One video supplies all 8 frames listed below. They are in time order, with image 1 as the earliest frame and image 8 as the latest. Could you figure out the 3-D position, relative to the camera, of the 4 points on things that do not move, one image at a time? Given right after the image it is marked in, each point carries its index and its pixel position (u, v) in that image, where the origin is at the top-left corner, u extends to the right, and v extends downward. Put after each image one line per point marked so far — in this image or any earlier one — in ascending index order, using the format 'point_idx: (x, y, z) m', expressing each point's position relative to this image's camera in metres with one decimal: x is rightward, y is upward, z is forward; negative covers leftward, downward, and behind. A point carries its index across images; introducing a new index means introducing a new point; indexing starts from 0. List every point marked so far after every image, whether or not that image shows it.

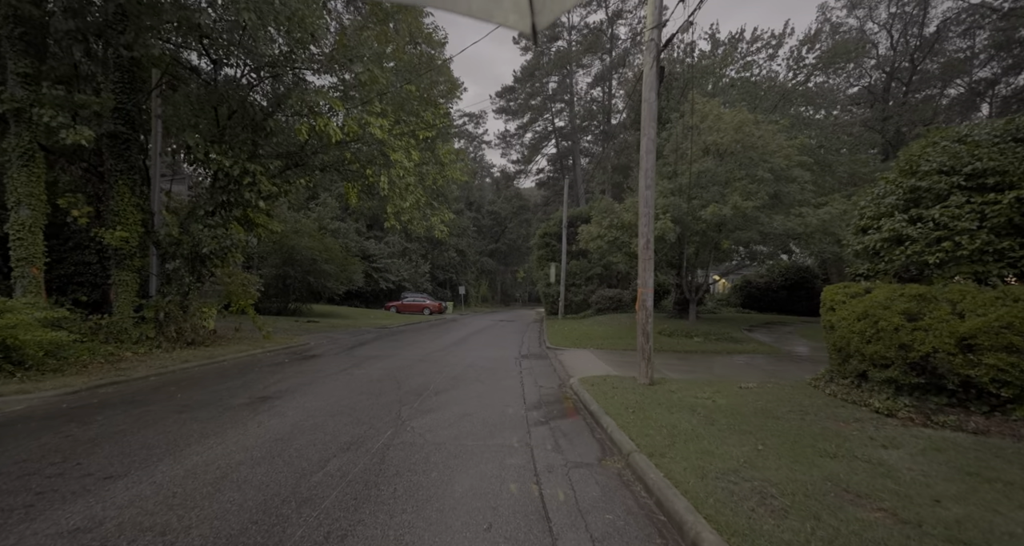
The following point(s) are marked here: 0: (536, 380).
0: (+0.5, -2.1, +9.5) m
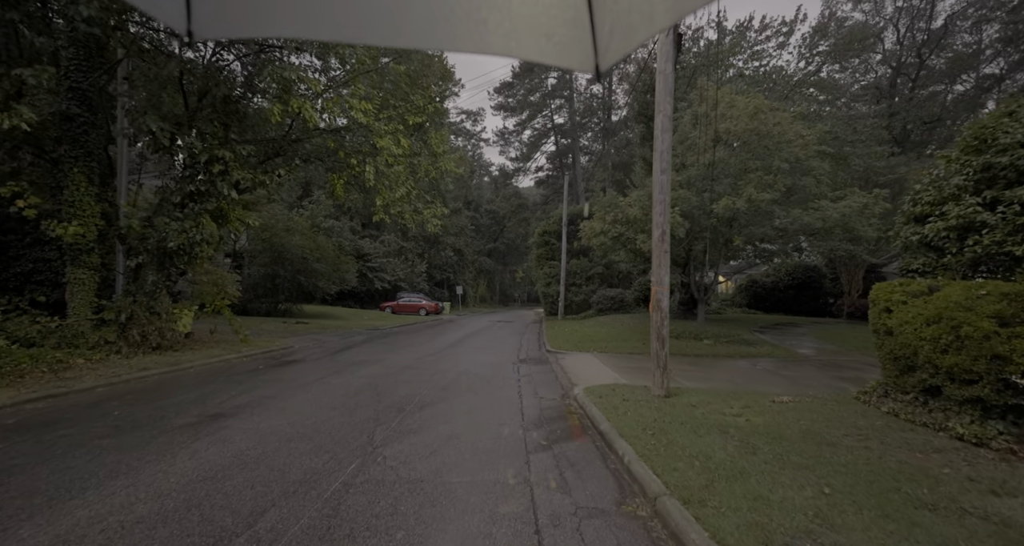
0: (+0.4, -2.1, +8.6) m
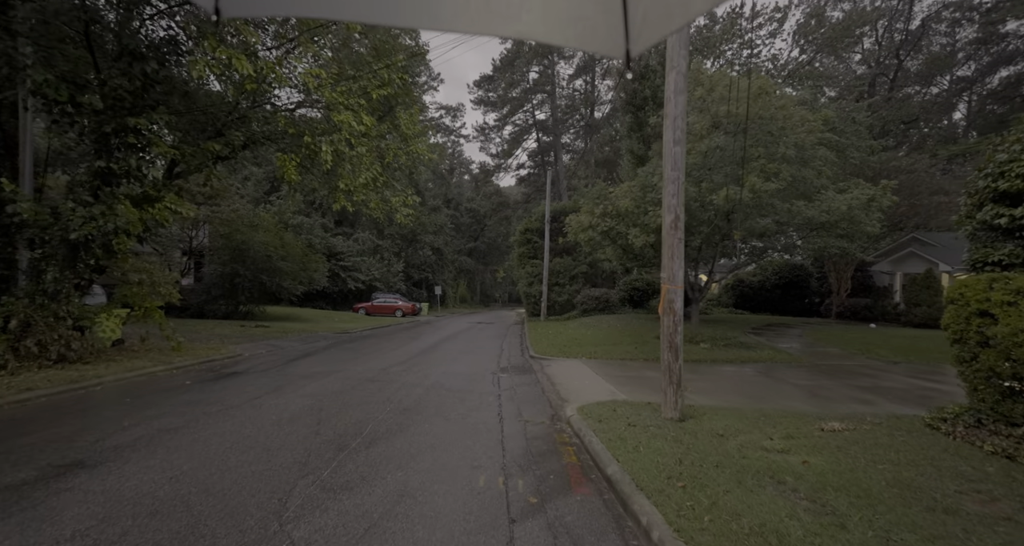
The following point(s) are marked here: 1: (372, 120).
0: (+0.1, -2.0, +7.1) m
1: (-3.1, +3.4, +10.7) m
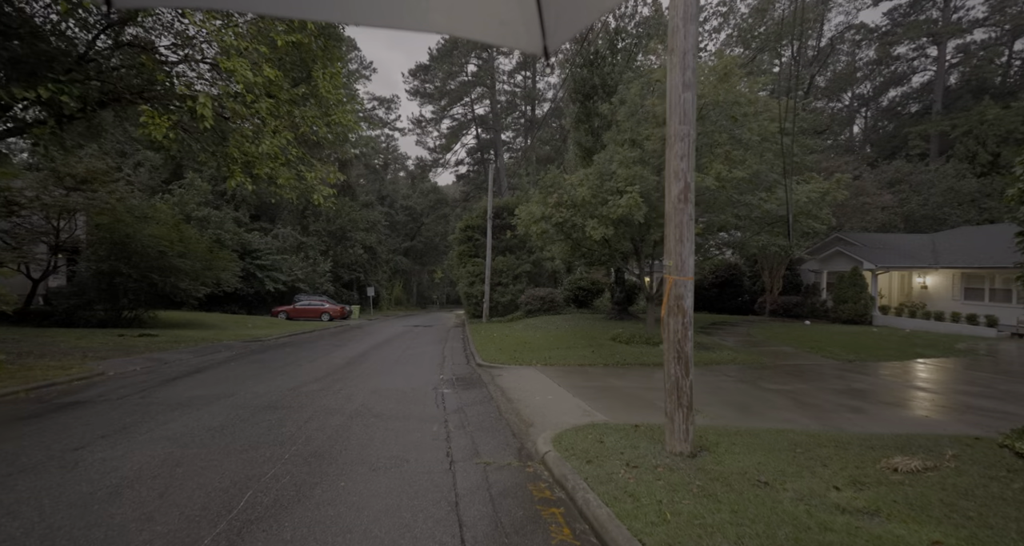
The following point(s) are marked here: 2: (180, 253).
0: (-0.4, -1.9, +5.4) m
1: (-4.1, +3.5, +8.6) m
2: (-12.3, +0.7, +17.8) m
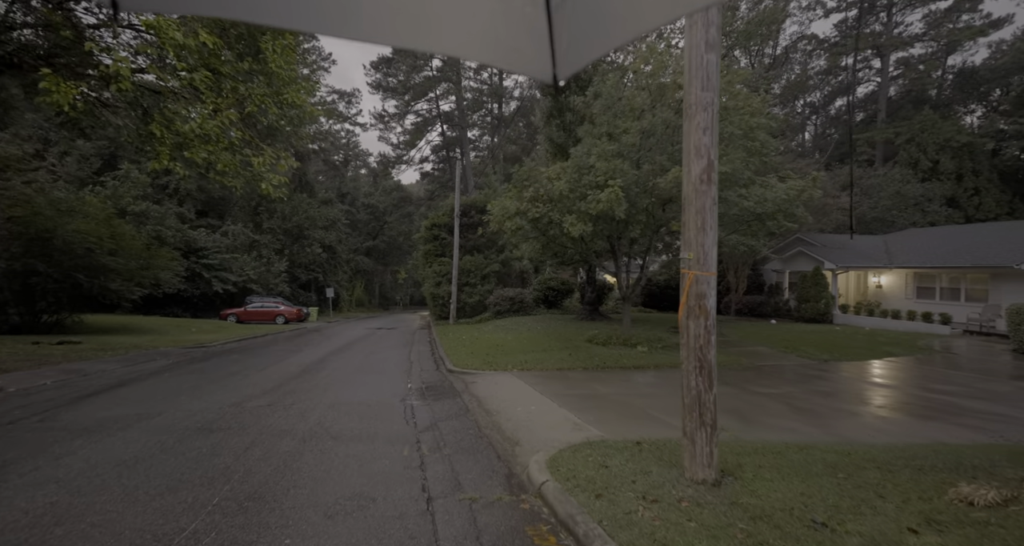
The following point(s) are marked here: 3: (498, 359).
0: (-0.6, -1.8, +4.6) m
1: (-4.5, +3.5, +7.5) m
2: (-13.4, +0.7, +16.0) m
3: (-0.4, -2.1, +11.8) m
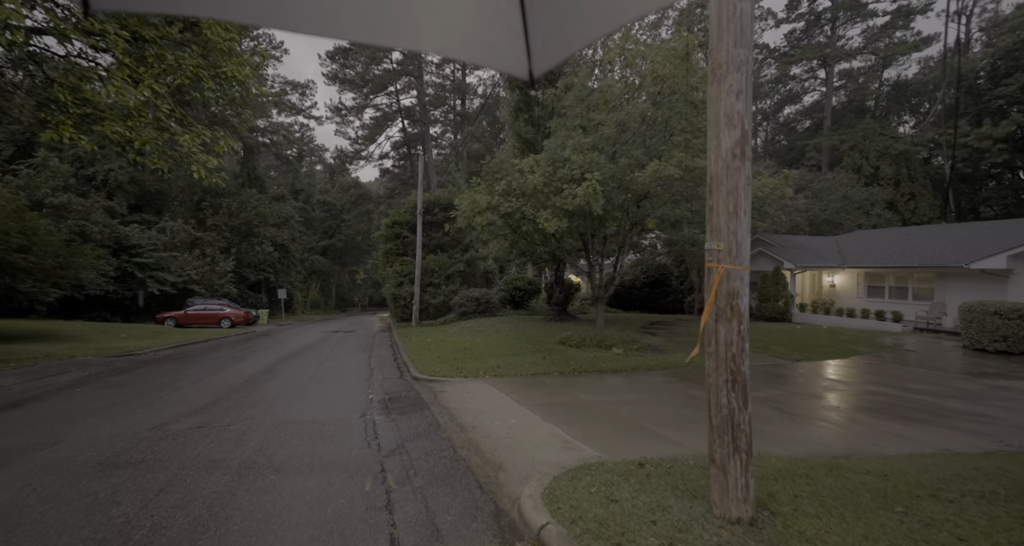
0: (-0.7, -1.8, +3.8) m
1: (-4.8, +3.6, +6.3) m
2: (-14.3, +0.8, +14.1) m
3: (-1.0, -2.1, +11.0) m
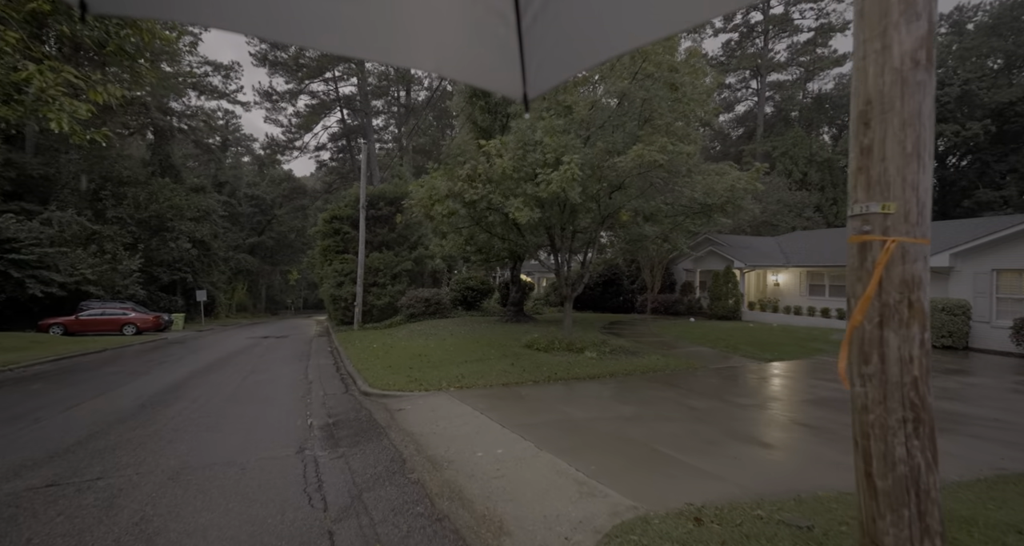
0: (-0.5, -1.7, +2.3) m
1: (-4.9, +3.7, +4.4) m
2: (-15.3, +0.8, +11.0) m
3: (-1.7, -2.0, +9.5) m
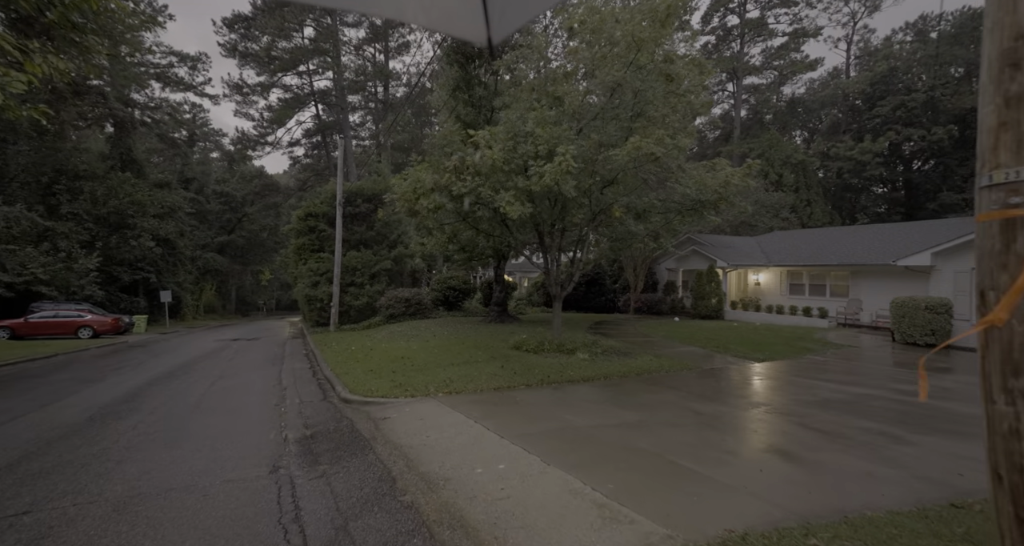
0: (-0.3, -1.6, +1.8) m
1: (-4.9, +3.7, +3.6) m
2: (-15.5, +0.9, +9.7) m
3: (-1.9, -1.9, +8.8) m
